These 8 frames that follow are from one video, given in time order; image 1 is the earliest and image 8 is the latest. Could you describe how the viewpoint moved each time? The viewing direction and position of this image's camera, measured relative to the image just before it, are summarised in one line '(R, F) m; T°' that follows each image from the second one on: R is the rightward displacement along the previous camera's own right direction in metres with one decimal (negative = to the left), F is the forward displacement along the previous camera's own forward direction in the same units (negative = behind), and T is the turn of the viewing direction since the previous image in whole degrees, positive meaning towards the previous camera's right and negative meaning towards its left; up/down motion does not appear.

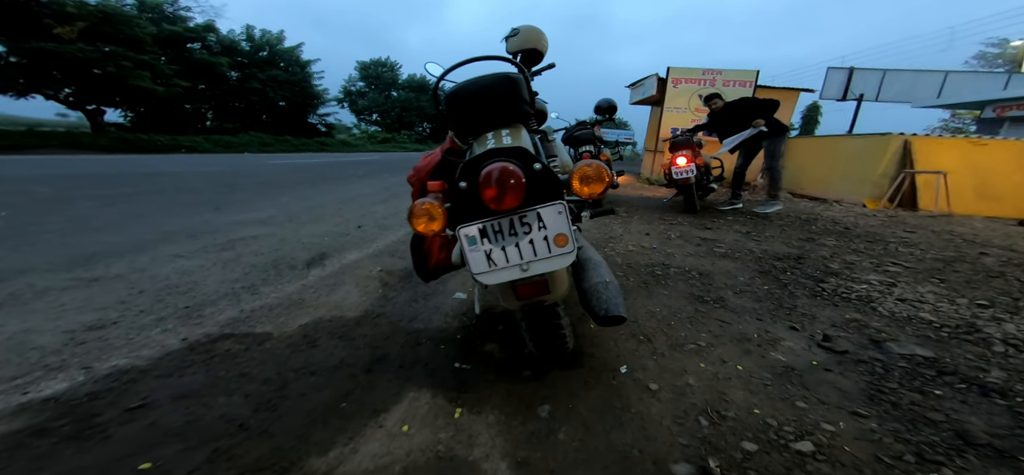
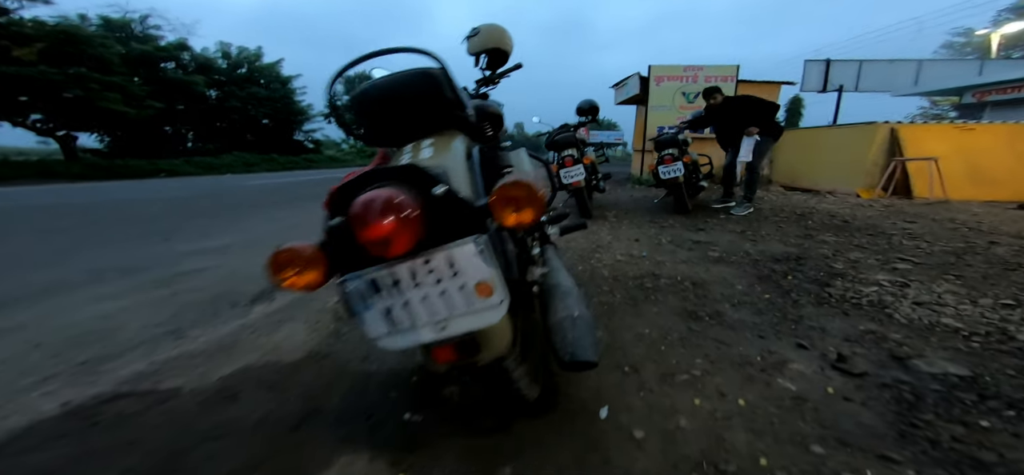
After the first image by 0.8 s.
(+0.2, +0.3) m; +1°
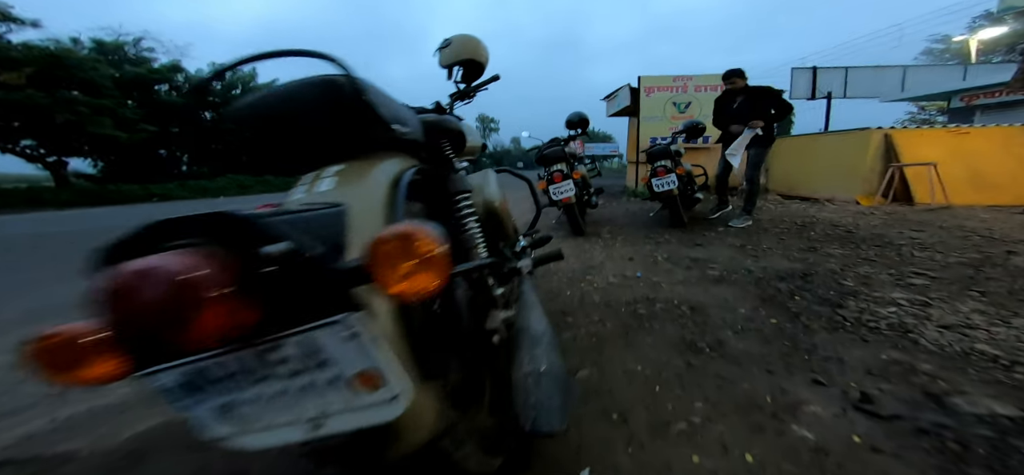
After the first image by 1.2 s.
(+0.2, +0.3) m; 0°
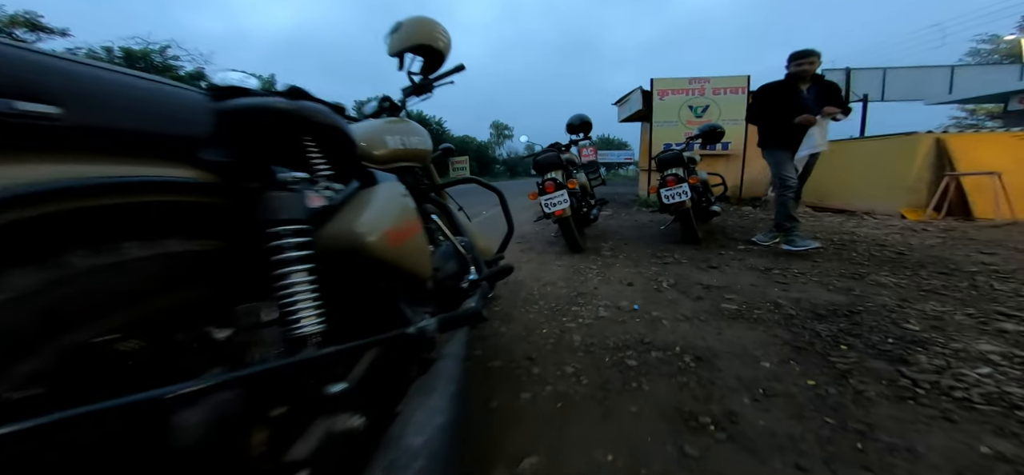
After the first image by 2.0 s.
(+0.4, +0.6) m; -3°
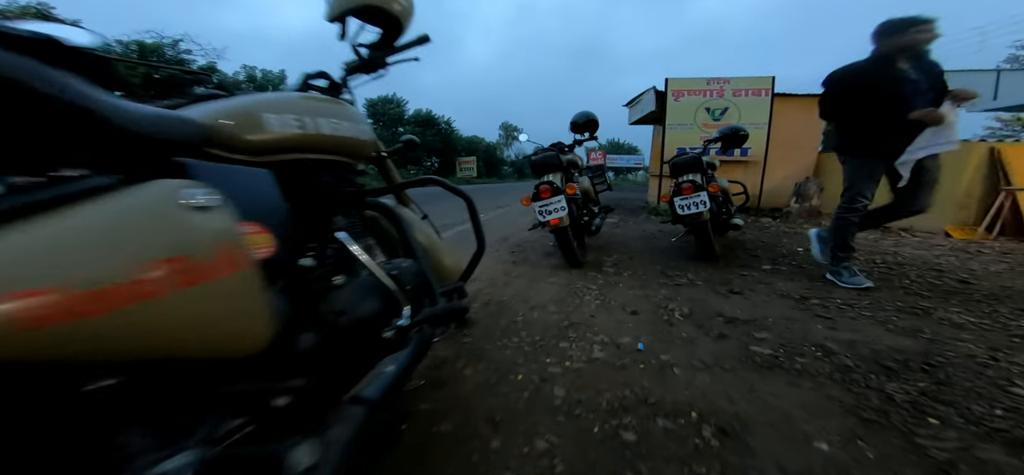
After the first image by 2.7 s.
(+0.2, +0.5) m; -2°
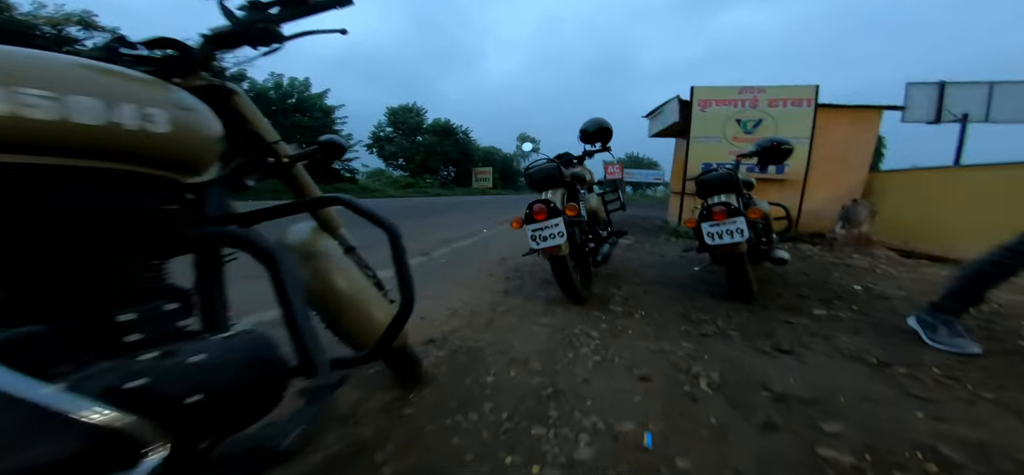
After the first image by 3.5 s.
(+0.3, +0.6) m; -3°
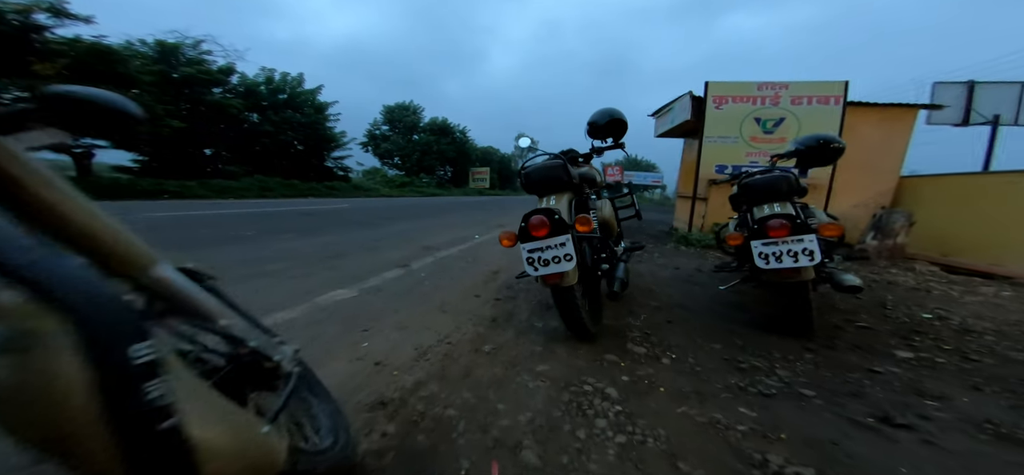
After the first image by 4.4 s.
(+0.1, +0.7) m; 0°
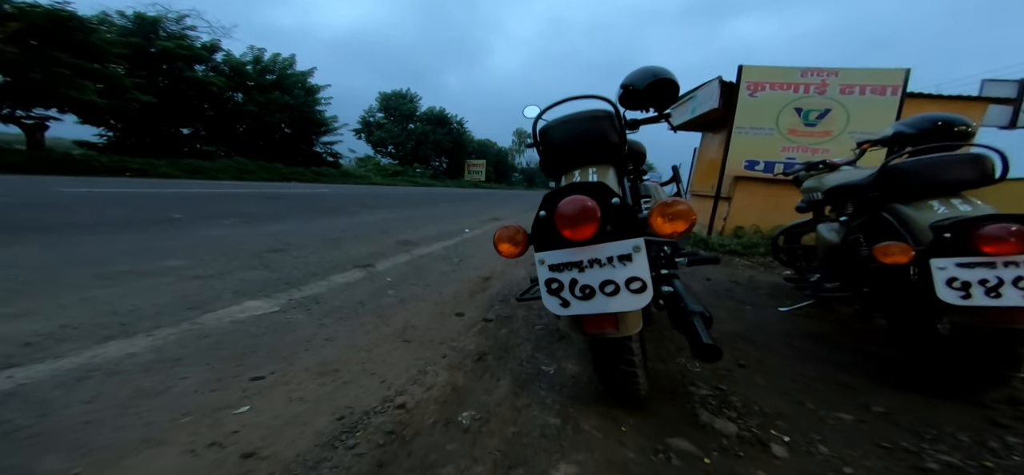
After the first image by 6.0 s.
(0.0, +1.0) m; +1°
